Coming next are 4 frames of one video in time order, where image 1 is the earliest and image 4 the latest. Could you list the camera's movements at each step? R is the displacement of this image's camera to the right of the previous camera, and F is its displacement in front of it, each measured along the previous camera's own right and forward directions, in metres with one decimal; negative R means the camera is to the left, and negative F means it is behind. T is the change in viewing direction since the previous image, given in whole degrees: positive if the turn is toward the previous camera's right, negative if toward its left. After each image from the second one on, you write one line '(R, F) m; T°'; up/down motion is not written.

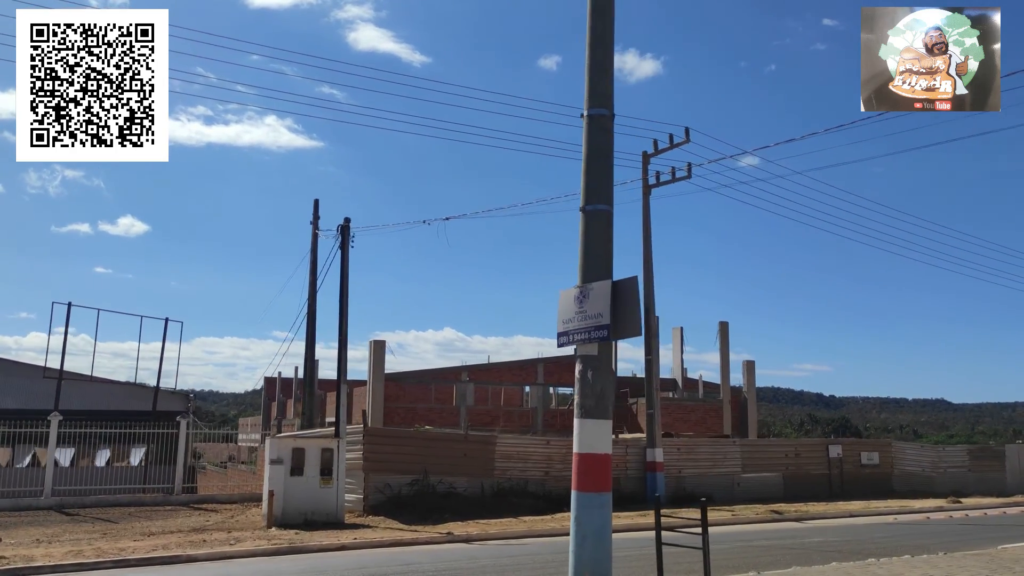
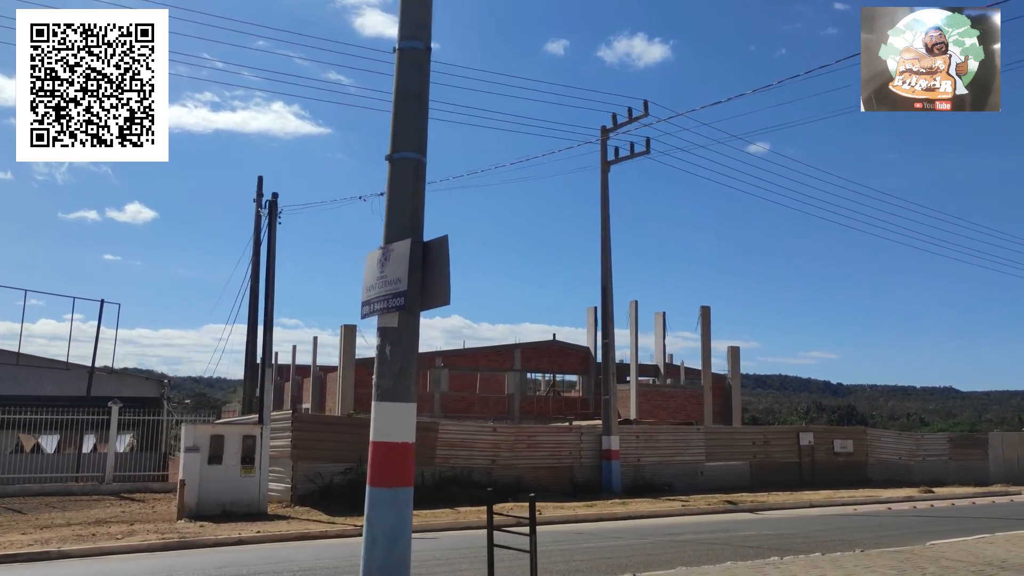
(+1.6, +1.1) m; 0°
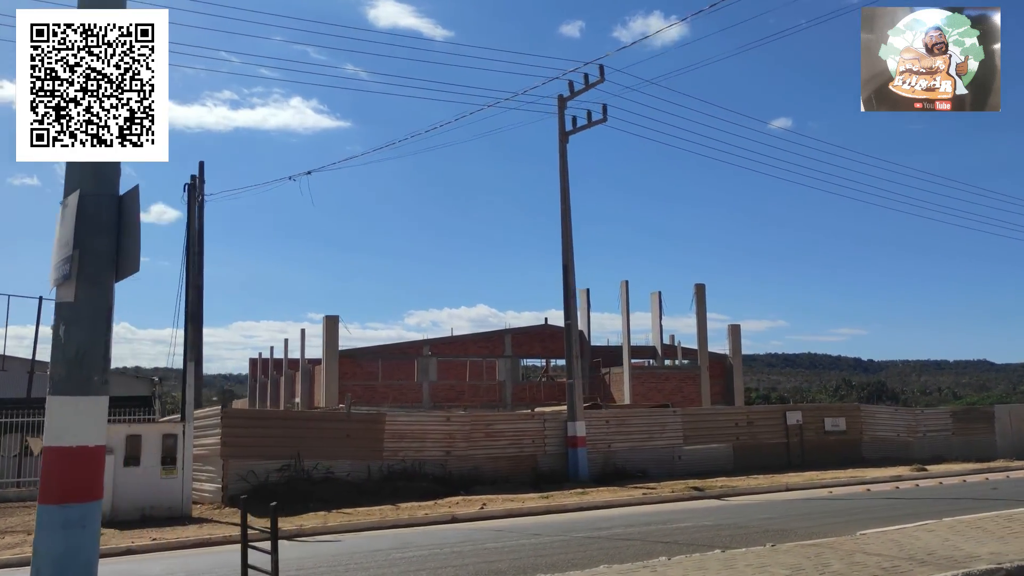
(+1.8, +1.3) m; -1°
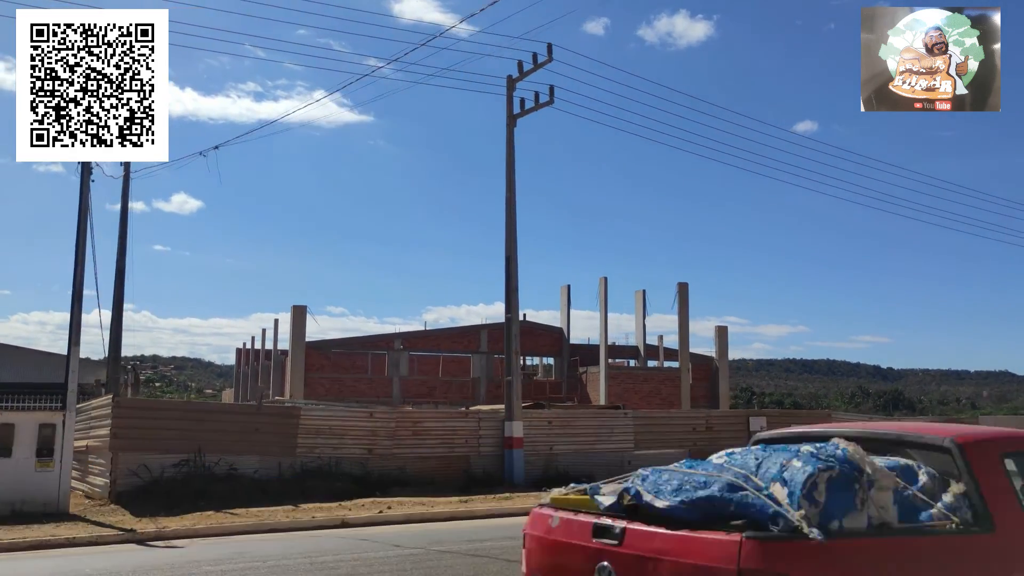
(+2.1, +1.4) m; -1°
